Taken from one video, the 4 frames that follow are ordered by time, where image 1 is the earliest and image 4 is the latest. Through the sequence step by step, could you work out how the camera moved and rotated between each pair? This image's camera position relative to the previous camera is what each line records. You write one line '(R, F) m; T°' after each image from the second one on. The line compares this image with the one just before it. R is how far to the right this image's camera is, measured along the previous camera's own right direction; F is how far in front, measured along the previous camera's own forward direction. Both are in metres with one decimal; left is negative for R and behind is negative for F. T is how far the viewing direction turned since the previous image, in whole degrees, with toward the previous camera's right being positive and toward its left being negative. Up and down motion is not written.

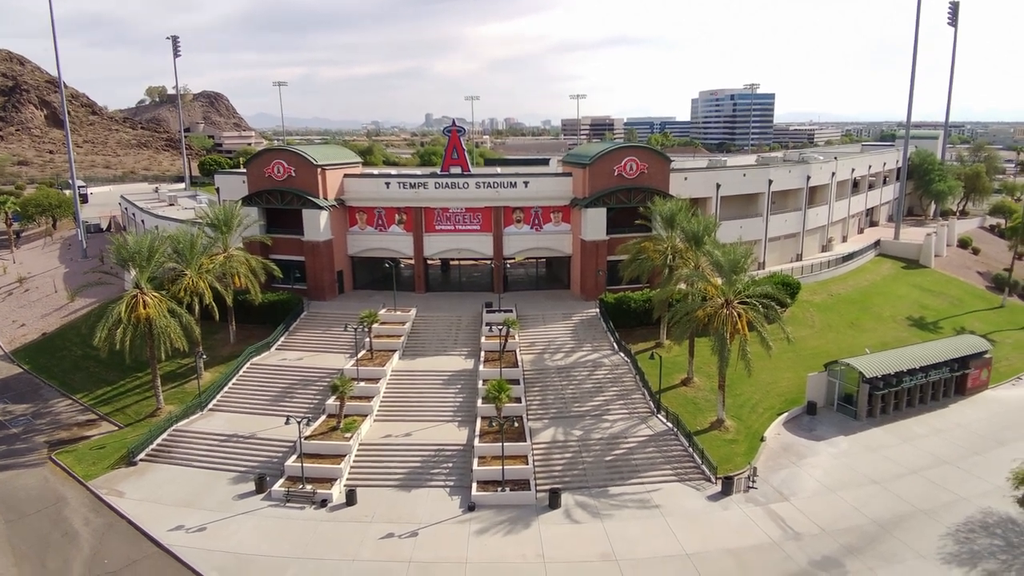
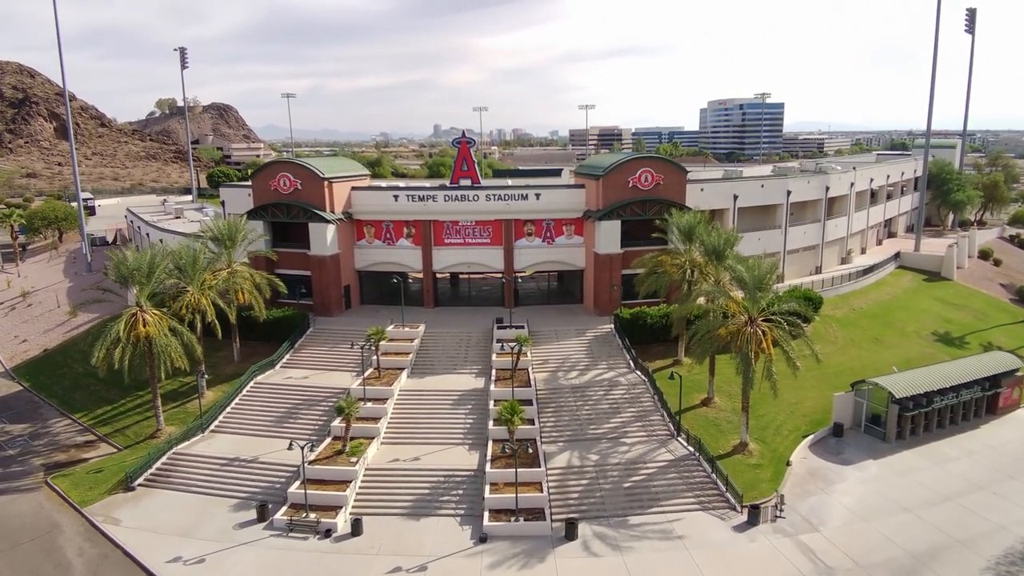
(-0.3, +1.3) m; -1°
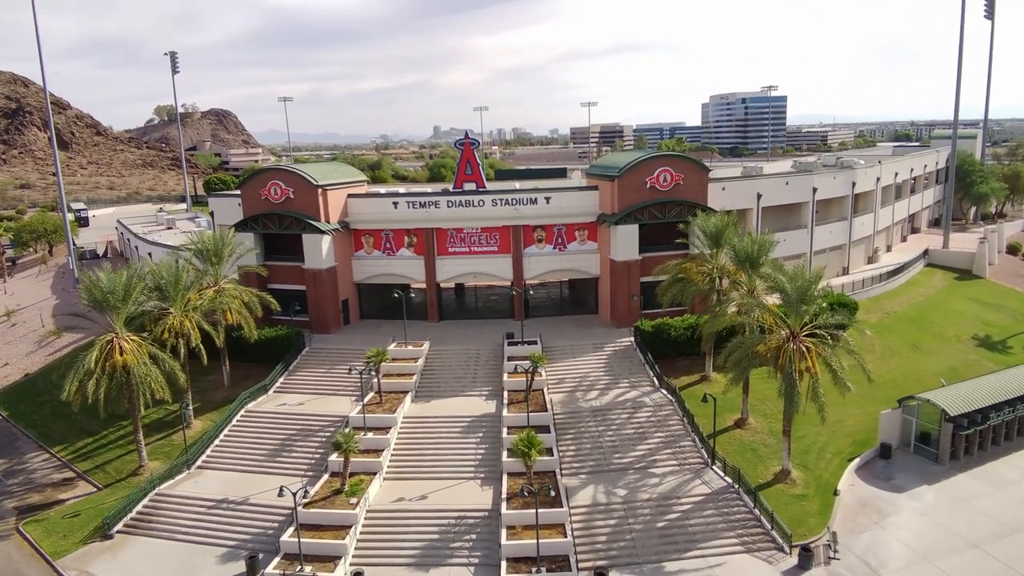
(-0.5, +3.1) m; 0°
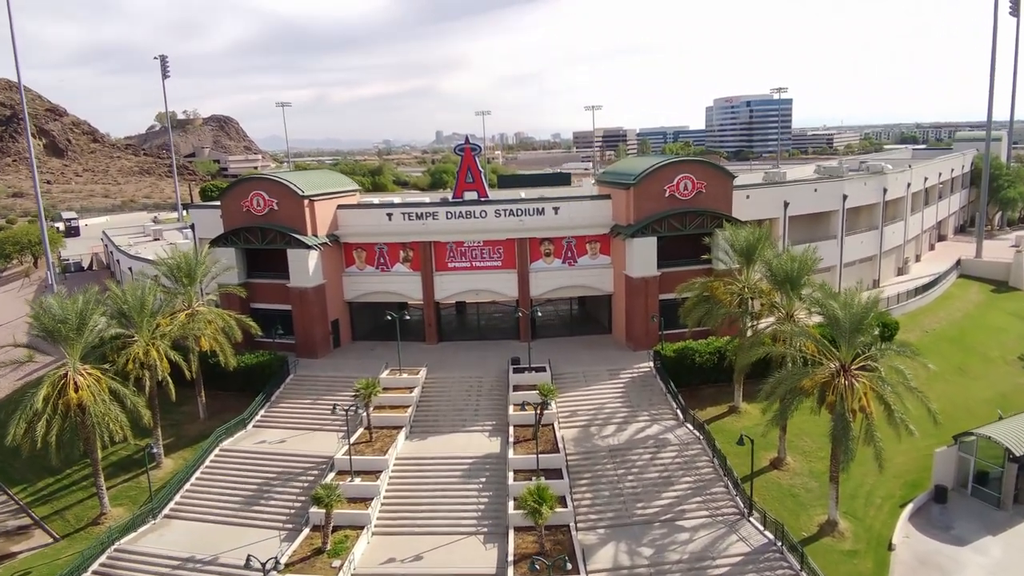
(-0.1, +3.5) m; 0°
